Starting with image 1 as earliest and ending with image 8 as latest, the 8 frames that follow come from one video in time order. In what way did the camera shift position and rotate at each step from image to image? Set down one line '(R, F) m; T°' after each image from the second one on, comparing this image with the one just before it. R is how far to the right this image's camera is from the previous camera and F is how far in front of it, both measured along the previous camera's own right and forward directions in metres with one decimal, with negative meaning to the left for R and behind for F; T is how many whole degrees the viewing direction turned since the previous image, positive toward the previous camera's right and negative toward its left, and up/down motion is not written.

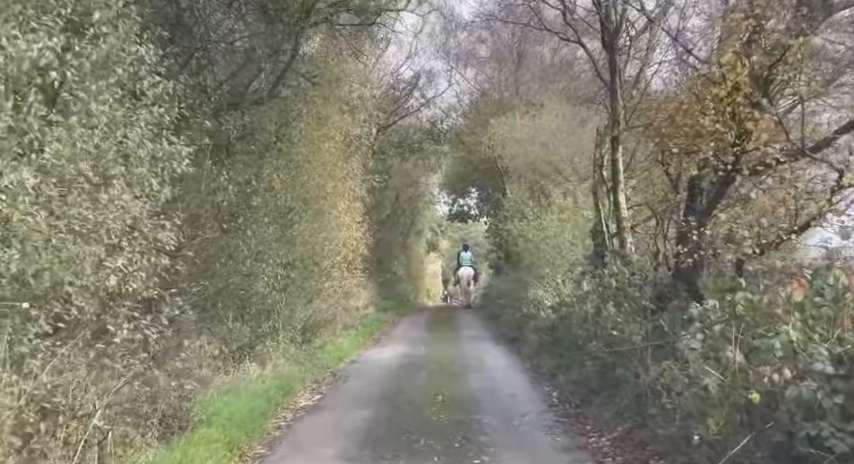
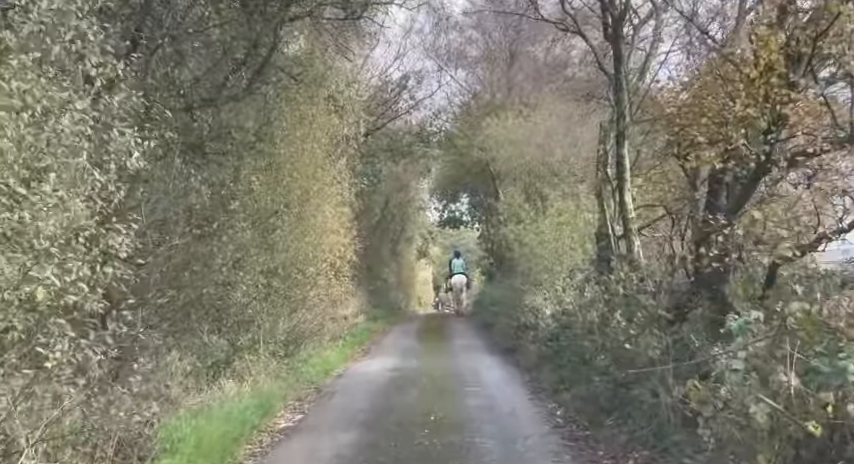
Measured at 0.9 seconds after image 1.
(0.0, +1.3) m; 0°
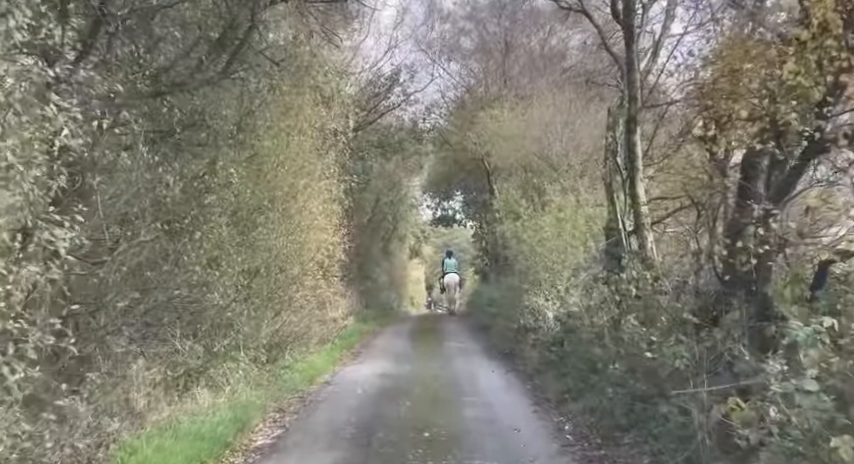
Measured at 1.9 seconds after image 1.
(0.0, +1.3) m; 0°
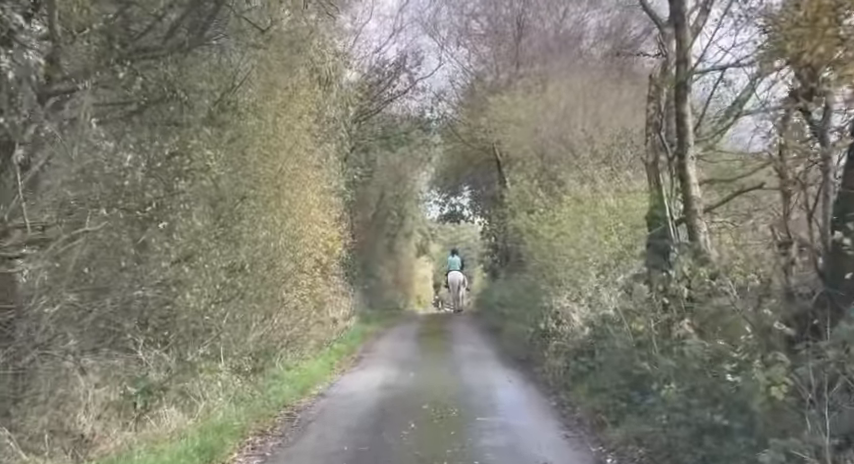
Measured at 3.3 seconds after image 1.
(0.0, +2.3) m; 0°
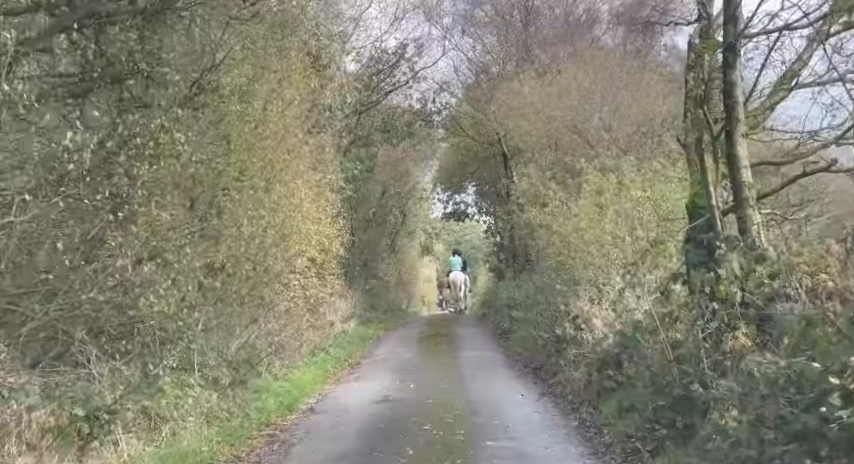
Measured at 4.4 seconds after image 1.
(0.0, +1.8) m; 0°
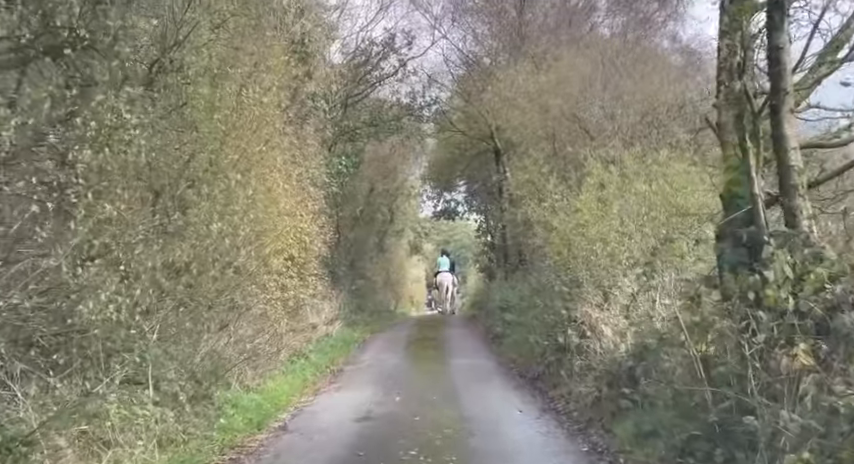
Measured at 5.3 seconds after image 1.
(0.0, +1.6) m; +1°
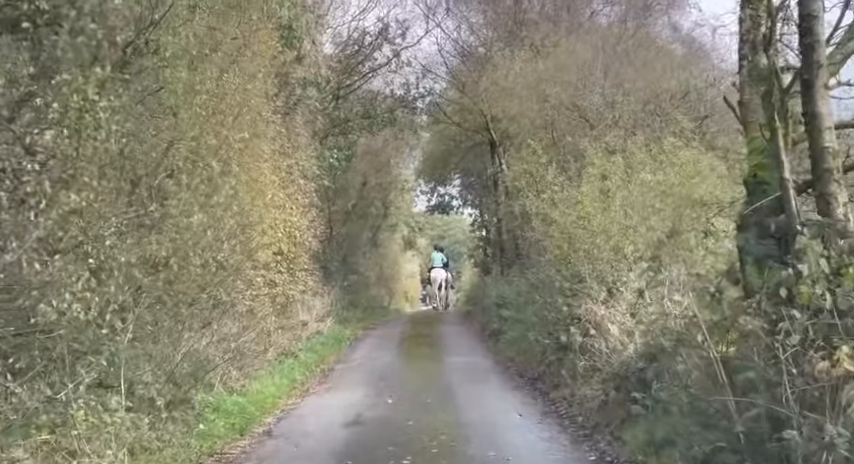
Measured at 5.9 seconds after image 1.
(0.0, +0.8) m; 0°
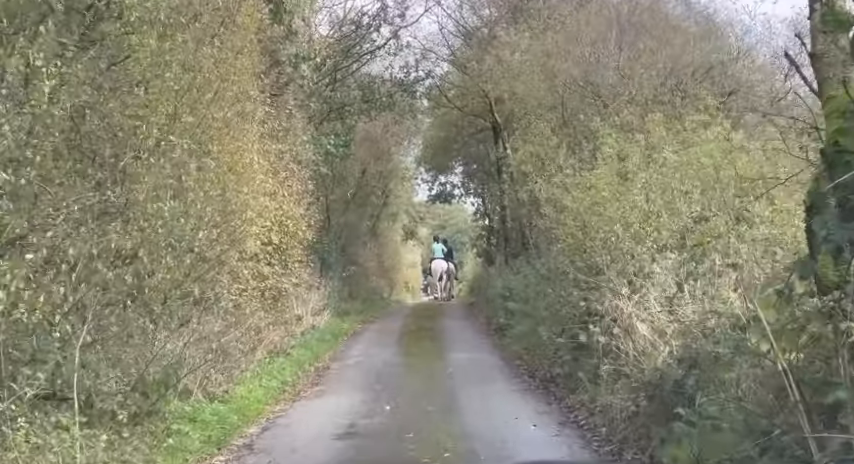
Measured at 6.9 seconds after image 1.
(0.0, +1.5) m; 0°
